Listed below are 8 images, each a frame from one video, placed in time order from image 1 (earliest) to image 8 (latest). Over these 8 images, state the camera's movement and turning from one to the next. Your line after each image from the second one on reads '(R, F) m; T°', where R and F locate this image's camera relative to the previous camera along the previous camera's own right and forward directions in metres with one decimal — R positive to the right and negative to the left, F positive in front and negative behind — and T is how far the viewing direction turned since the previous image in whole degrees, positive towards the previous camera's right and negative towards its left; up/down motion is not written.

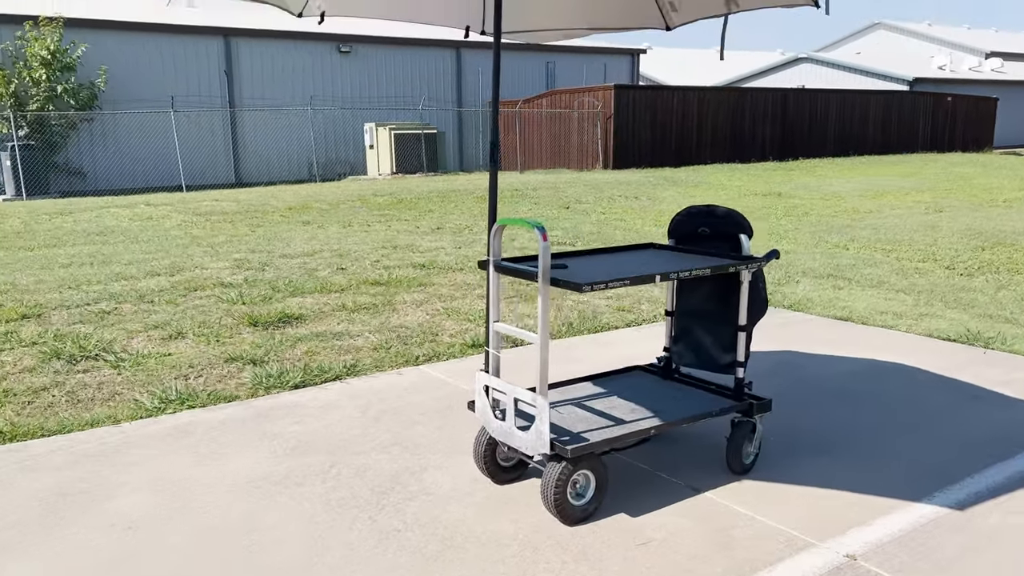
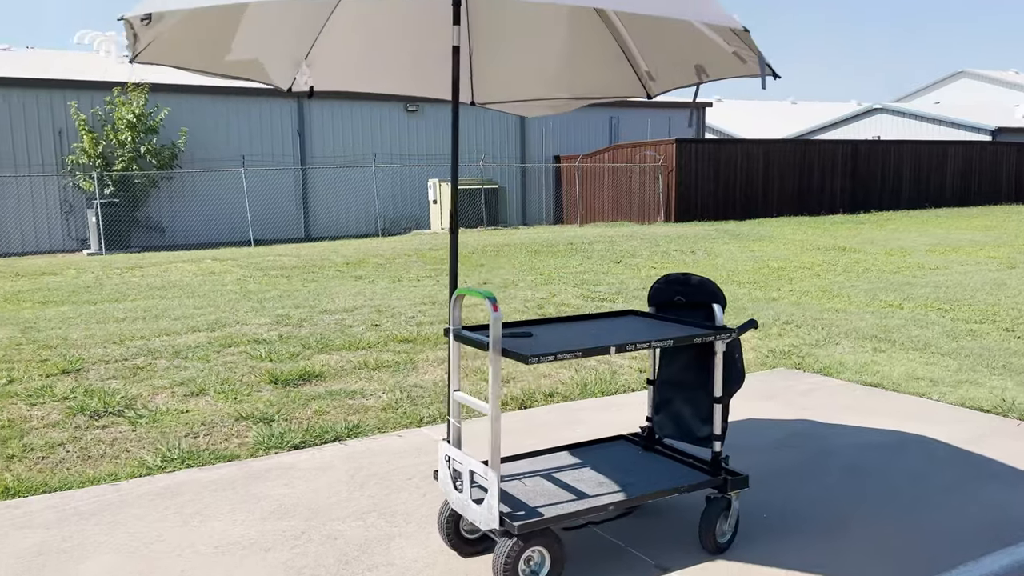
(+0.4, 0.0) m; -5°
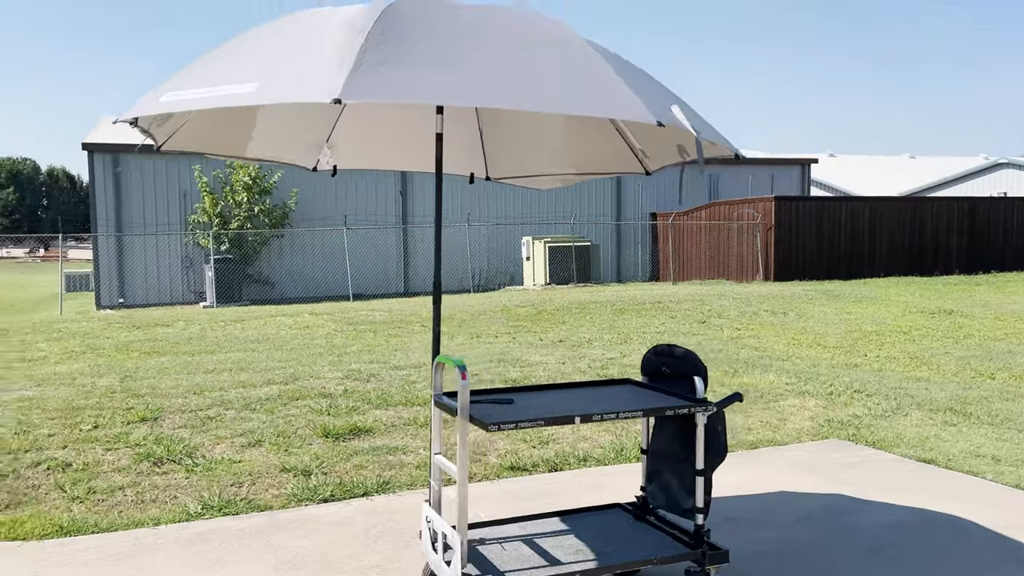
(+0.4, -0.1) m; -8°
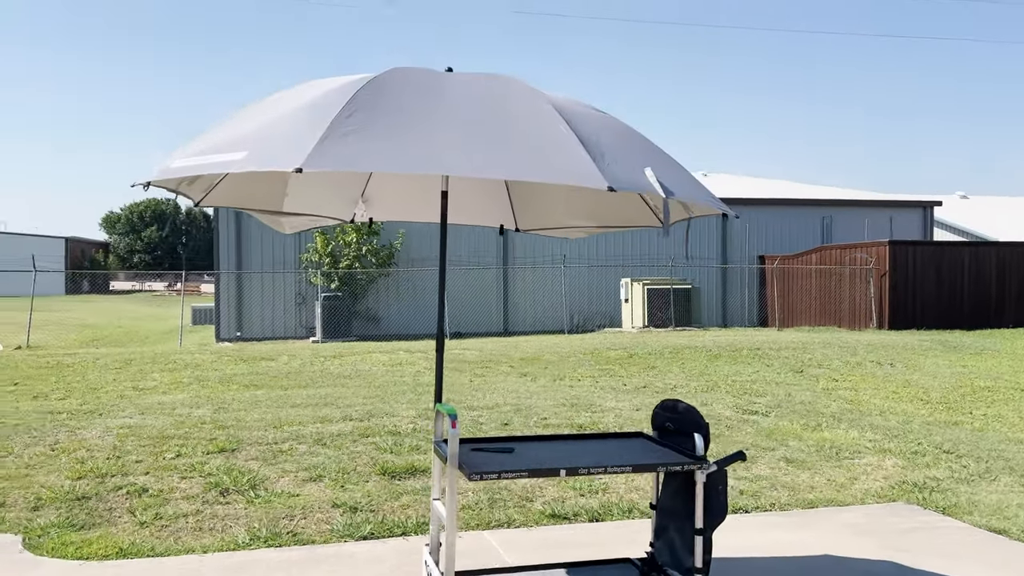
(+0.4, -0.1) m; -8°
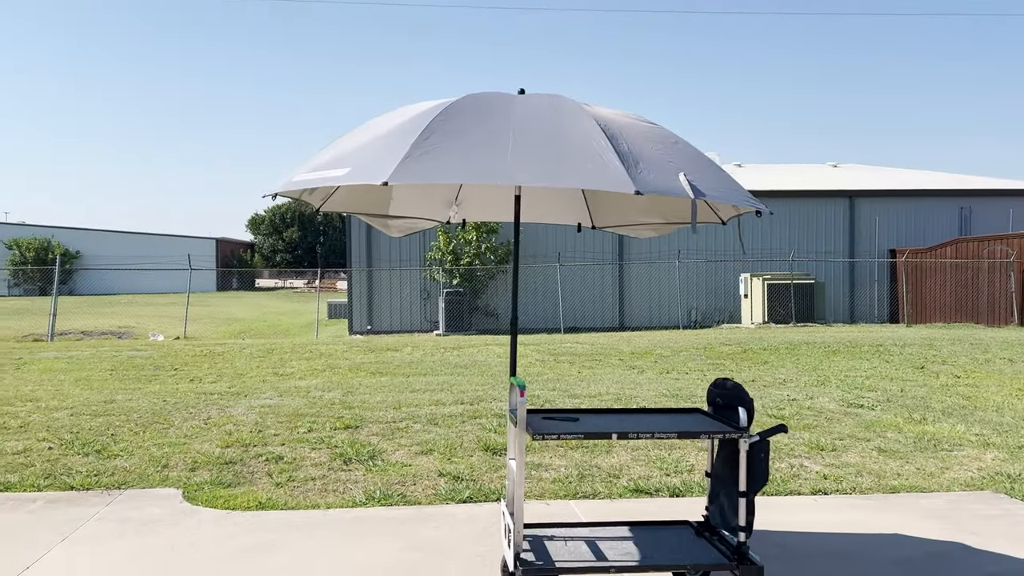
(+0.2, -0.4) m; -9°
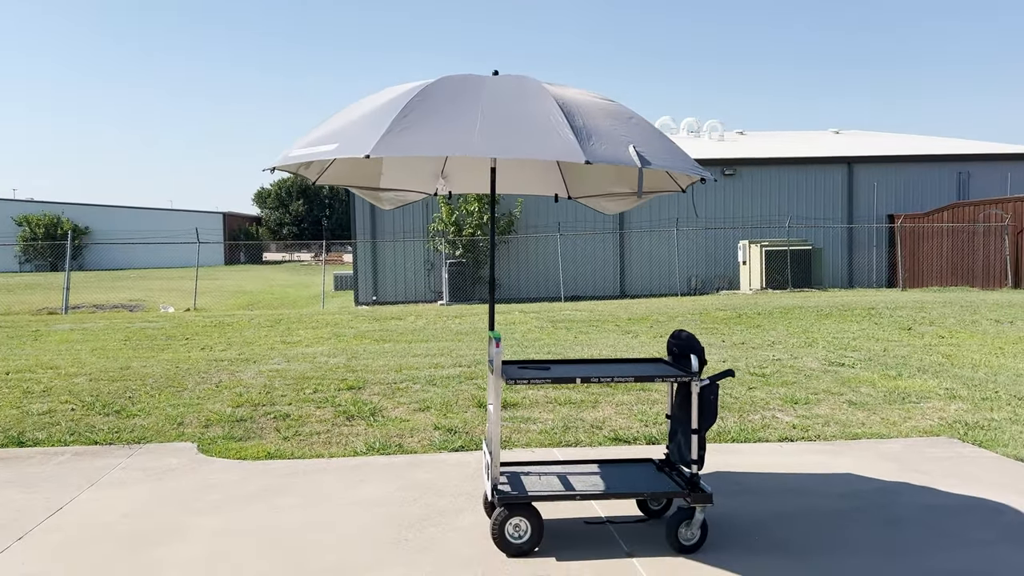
(+0.1, -0.4) m; -1°
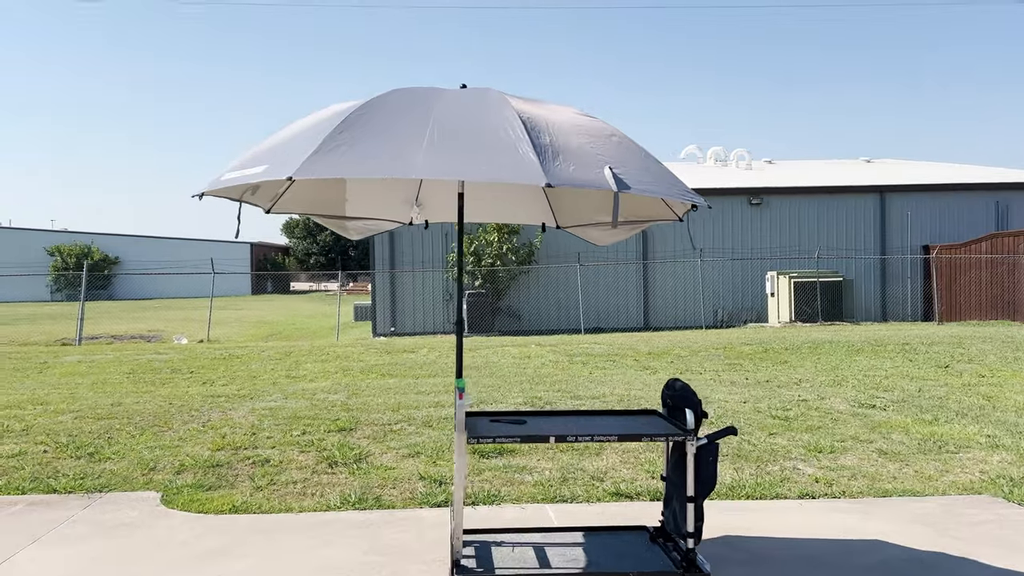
(+0.2, +0.5) m; -2°
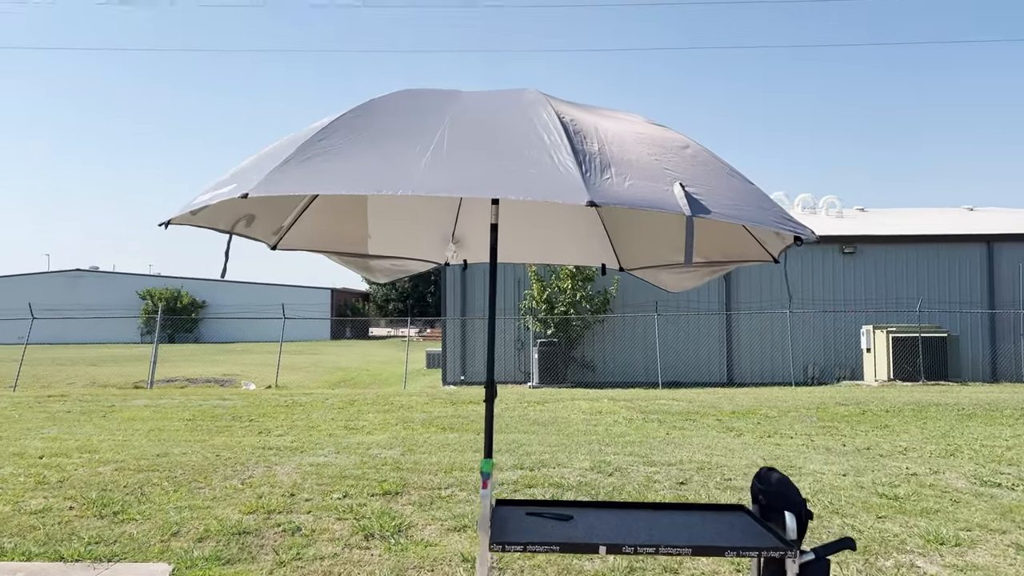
(+0.1, +0.7) m; -6°
